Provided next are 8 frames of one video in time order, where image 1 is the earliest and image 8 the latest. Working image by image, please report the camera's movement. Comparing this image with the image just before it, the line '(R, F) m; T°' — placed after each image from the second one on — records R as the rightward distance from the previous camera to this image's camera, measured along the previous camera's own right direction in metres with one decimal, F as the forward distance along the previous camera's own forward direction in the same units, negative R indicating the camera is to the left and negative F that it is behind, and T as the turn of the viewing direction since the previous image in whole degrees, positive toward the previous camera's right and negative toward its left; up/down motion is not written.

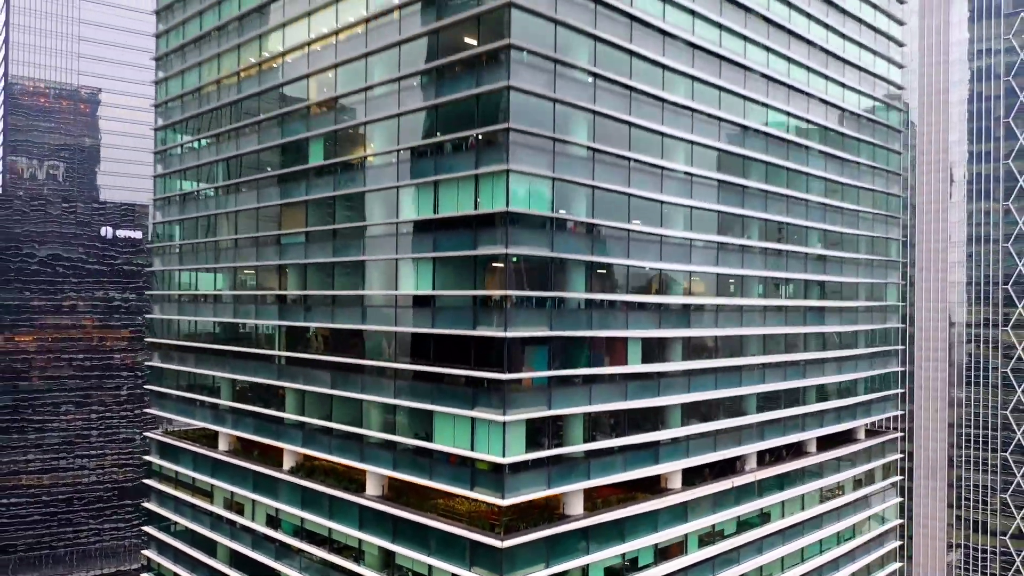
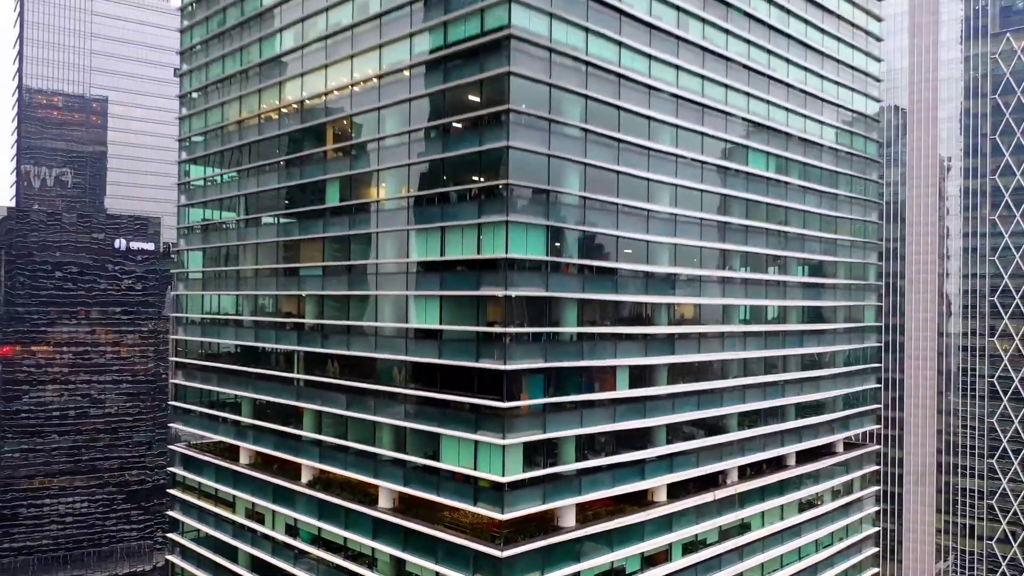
(+0.2, -4.2) m; 0°
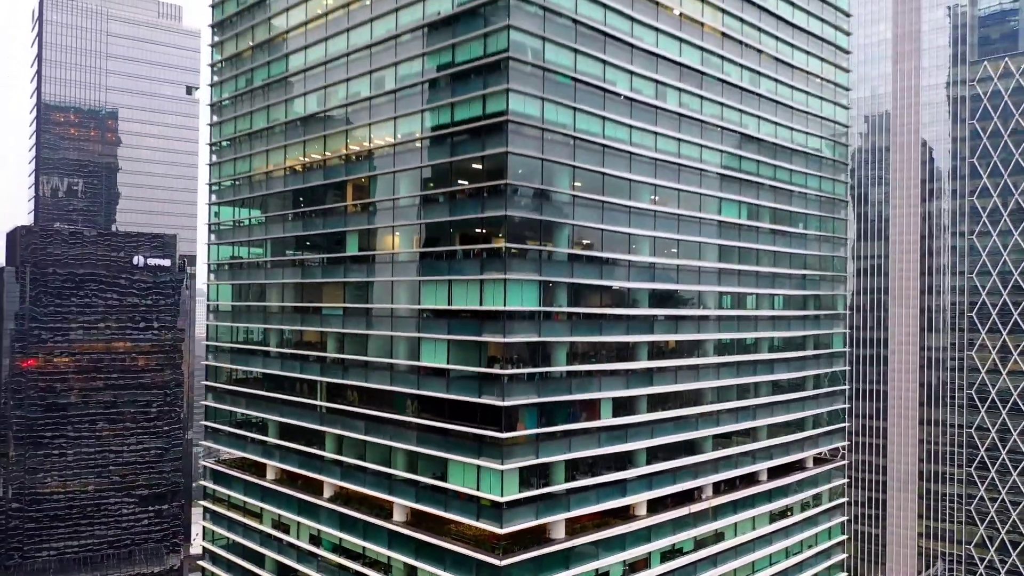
(+0.3, -6.5) m; 0°
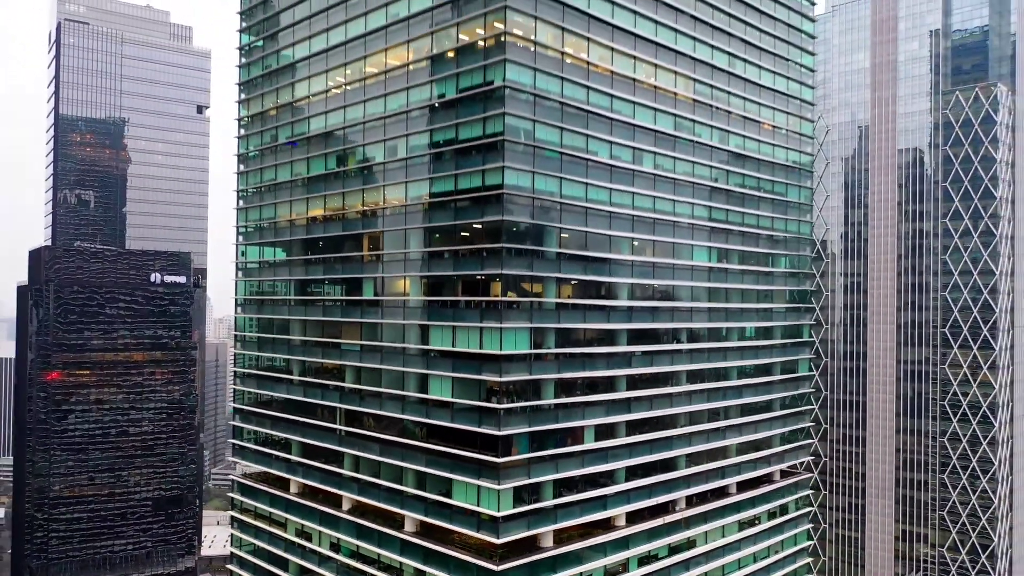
(+0.4, -8.0) m; 0°
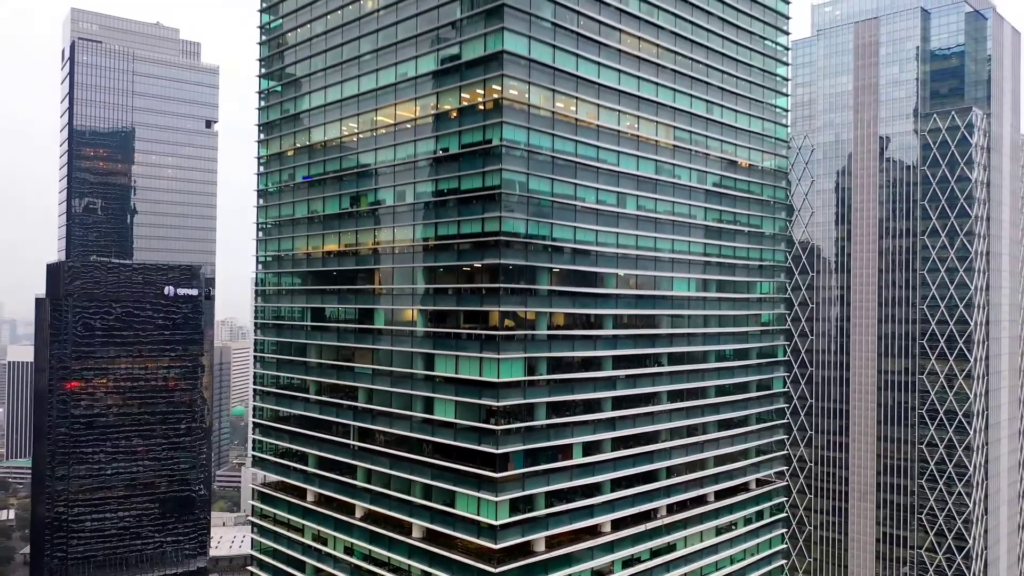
(+0.3, -7.0) m; 0°
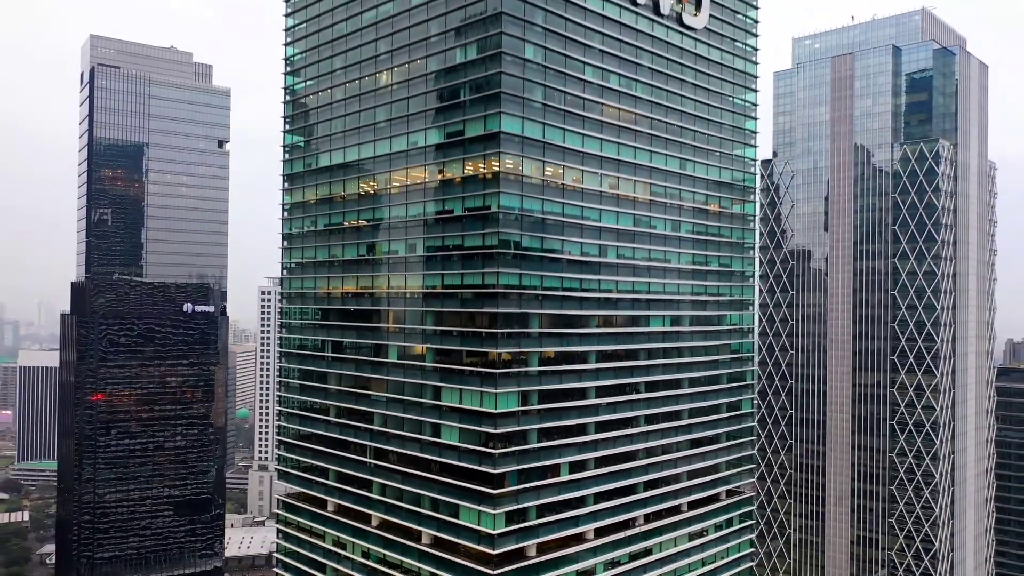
(+0.4, -10.6) m; 0°
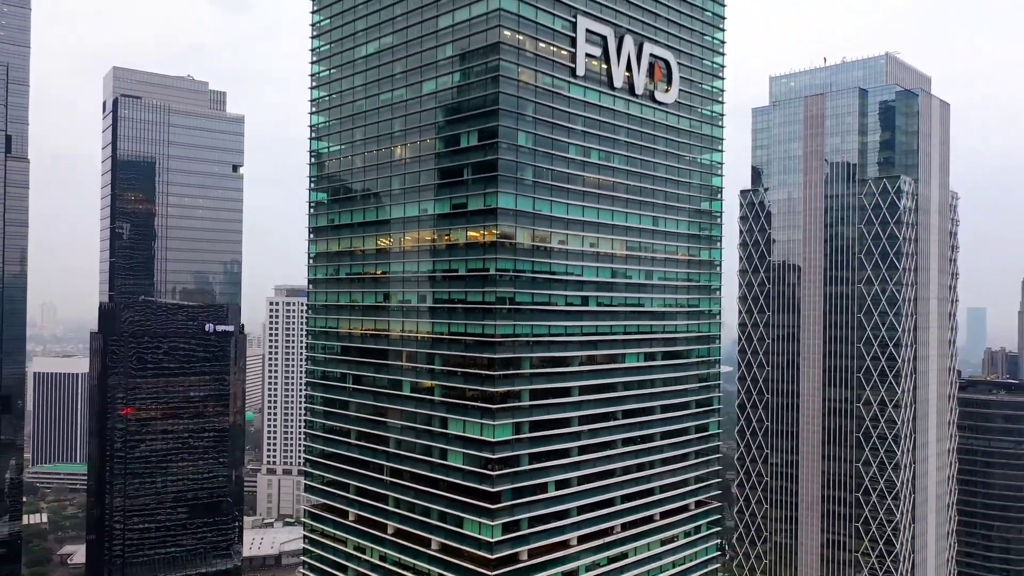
(+0.5, -14.3) m; 0°
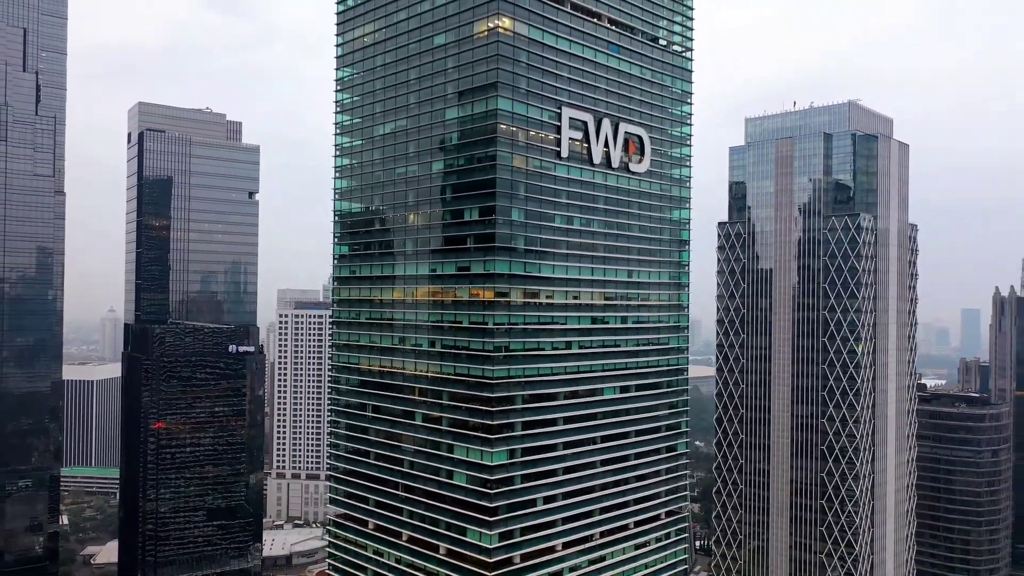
(+0.6, -18.1) m; 0°
